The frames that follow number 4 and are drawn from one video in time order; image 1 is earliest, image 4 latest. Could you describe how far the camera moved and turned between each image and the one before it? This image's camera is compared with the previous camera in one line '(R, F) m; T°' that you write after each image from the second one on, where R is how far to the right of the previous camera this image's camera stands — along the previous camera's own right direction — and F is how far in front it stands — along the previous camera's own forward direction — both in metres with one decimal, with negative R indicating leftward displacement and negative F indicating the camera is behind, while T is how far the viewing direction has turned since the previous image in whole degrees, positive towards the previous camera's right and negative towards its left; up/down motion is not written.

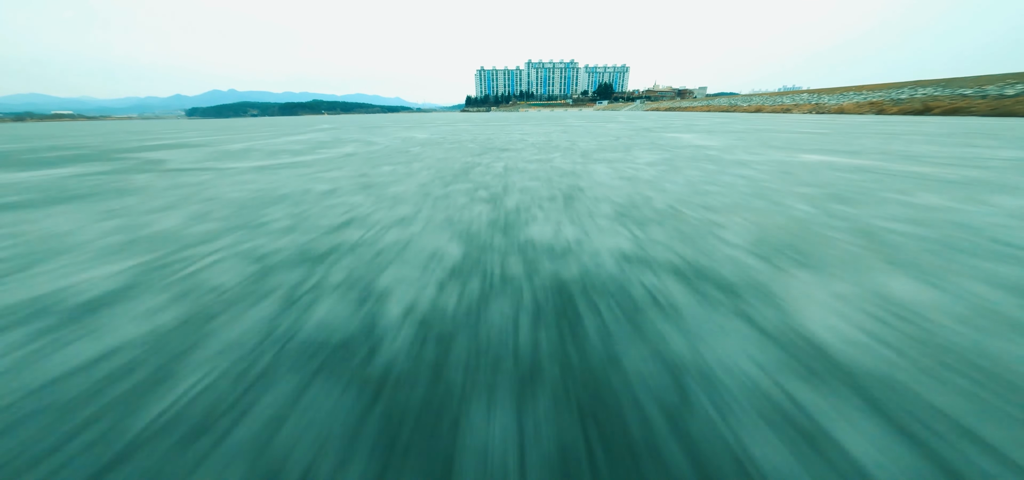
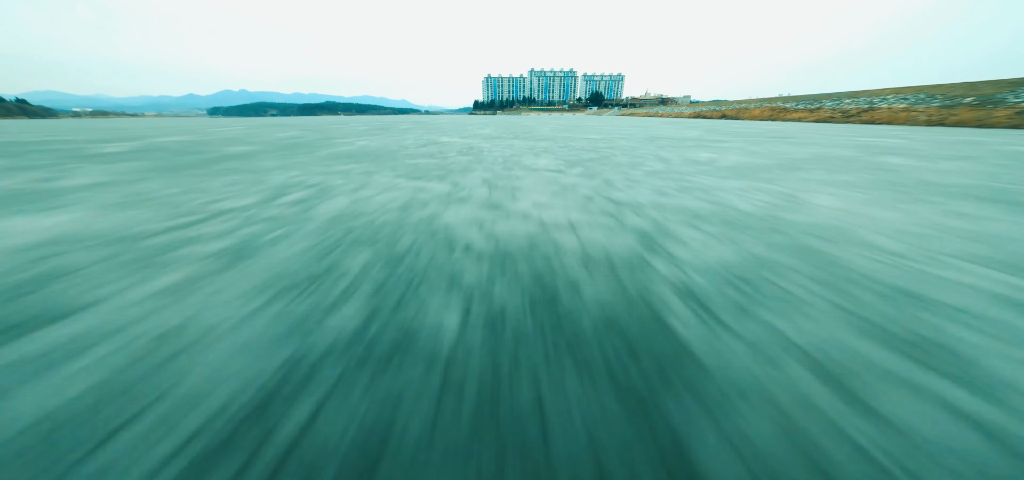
(-0.3, -12.5) m; 0°
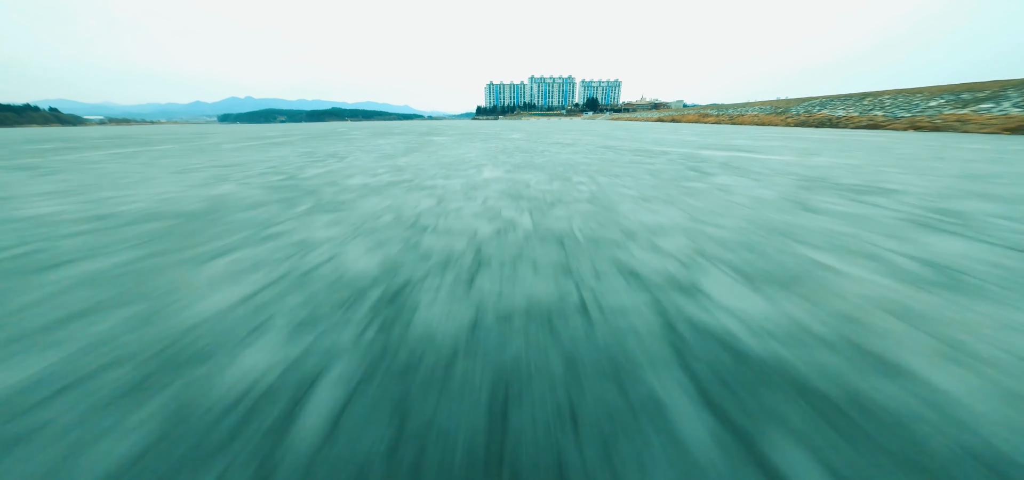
(+0.1, -7.4) m; 0°
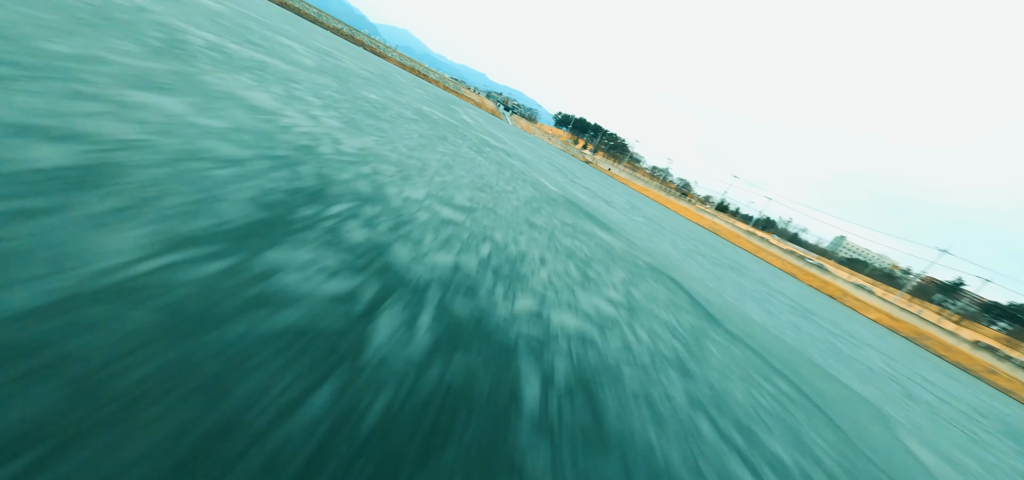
(-3.3, -25.5) m; +18°
